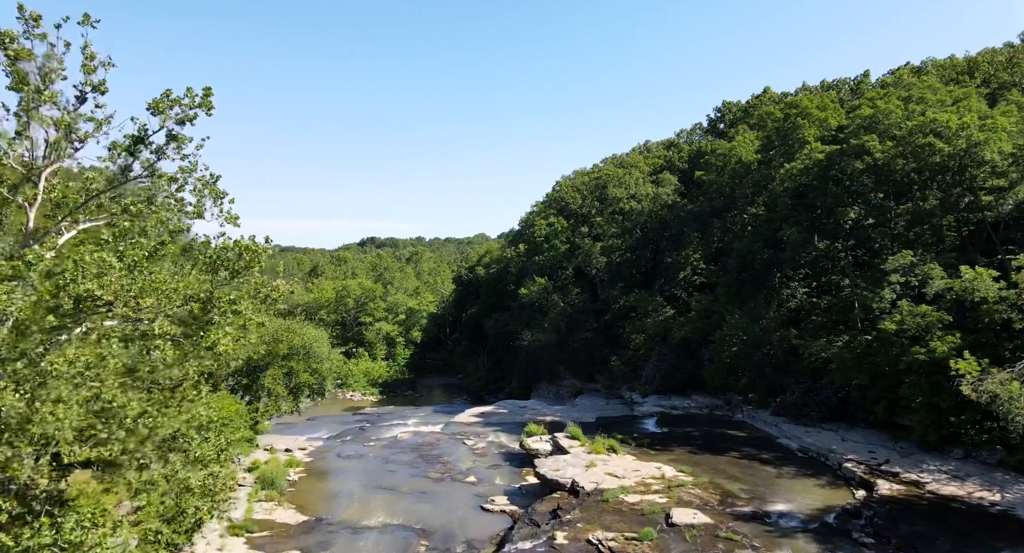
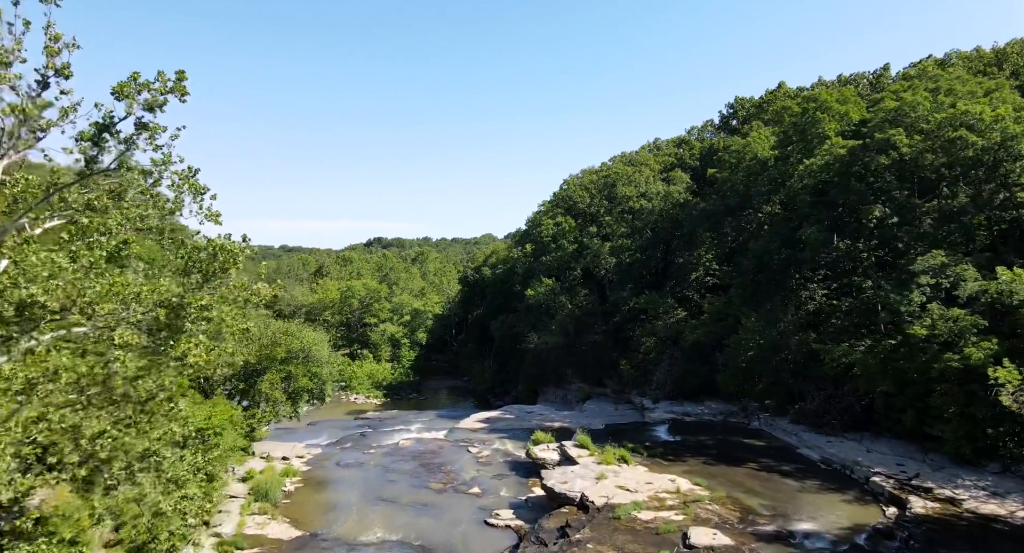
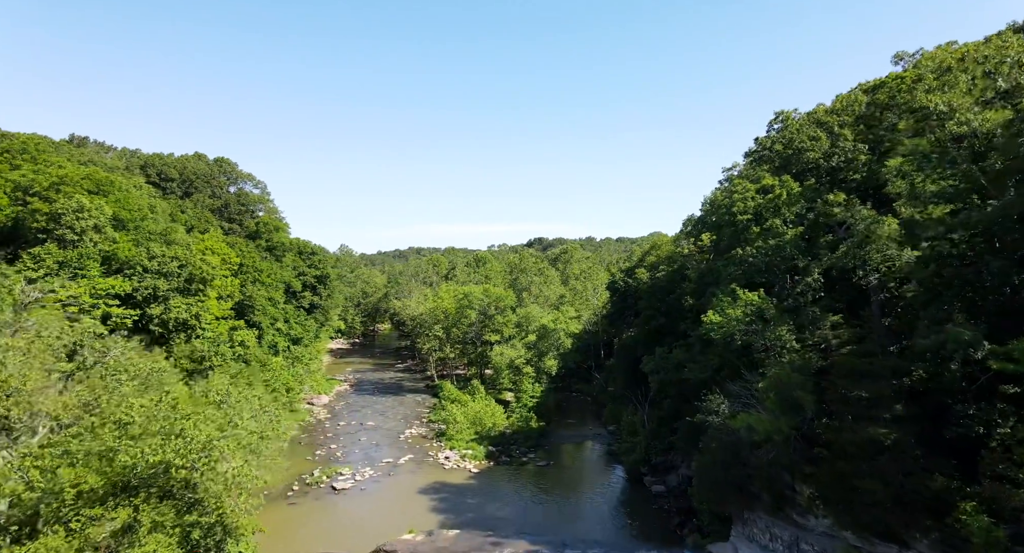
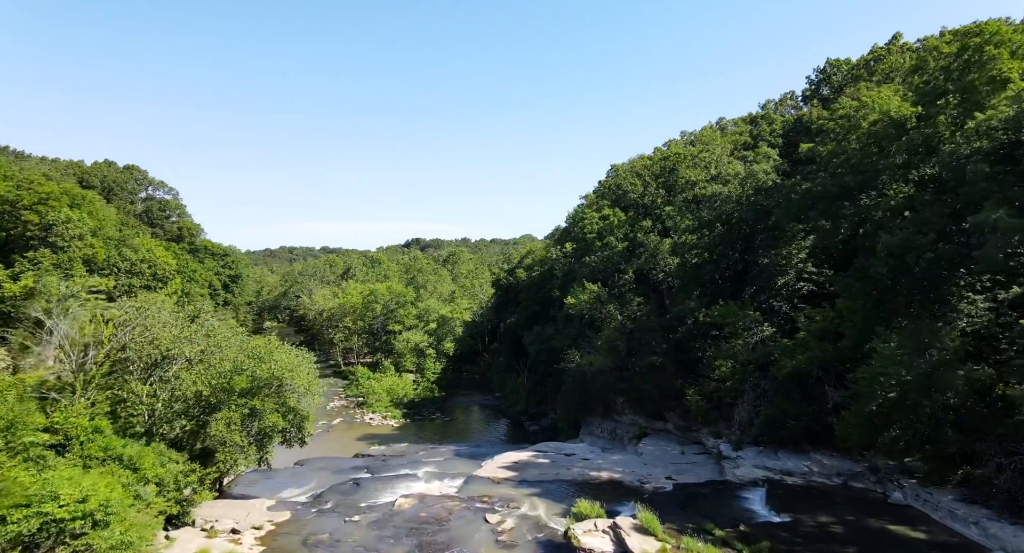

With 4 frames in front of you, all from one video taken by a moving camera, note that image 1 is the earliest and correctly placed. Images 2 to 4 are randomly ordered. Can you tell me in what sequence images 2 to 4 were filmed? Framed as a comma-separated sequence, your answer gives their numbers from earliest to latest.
2, 4, 3
